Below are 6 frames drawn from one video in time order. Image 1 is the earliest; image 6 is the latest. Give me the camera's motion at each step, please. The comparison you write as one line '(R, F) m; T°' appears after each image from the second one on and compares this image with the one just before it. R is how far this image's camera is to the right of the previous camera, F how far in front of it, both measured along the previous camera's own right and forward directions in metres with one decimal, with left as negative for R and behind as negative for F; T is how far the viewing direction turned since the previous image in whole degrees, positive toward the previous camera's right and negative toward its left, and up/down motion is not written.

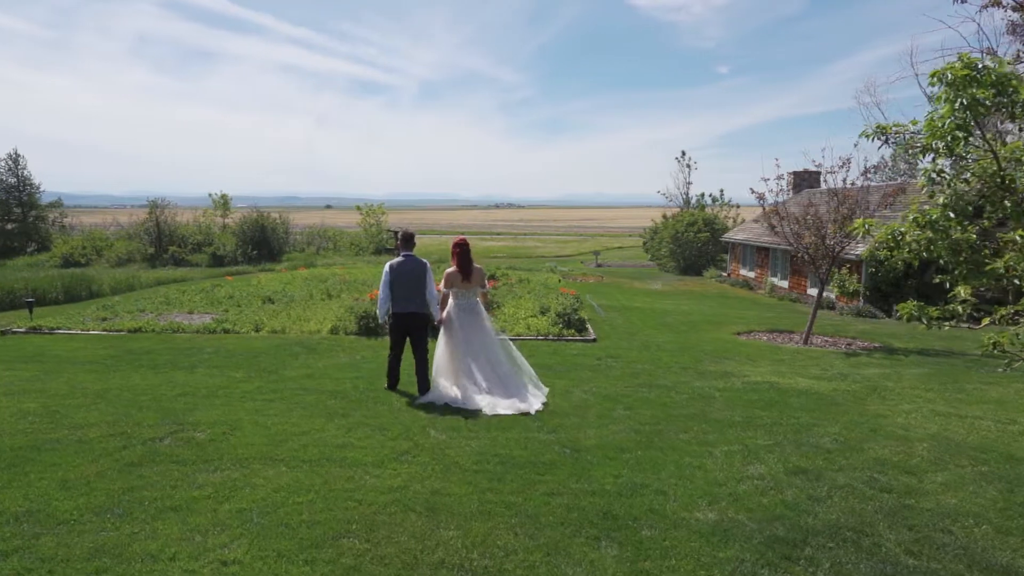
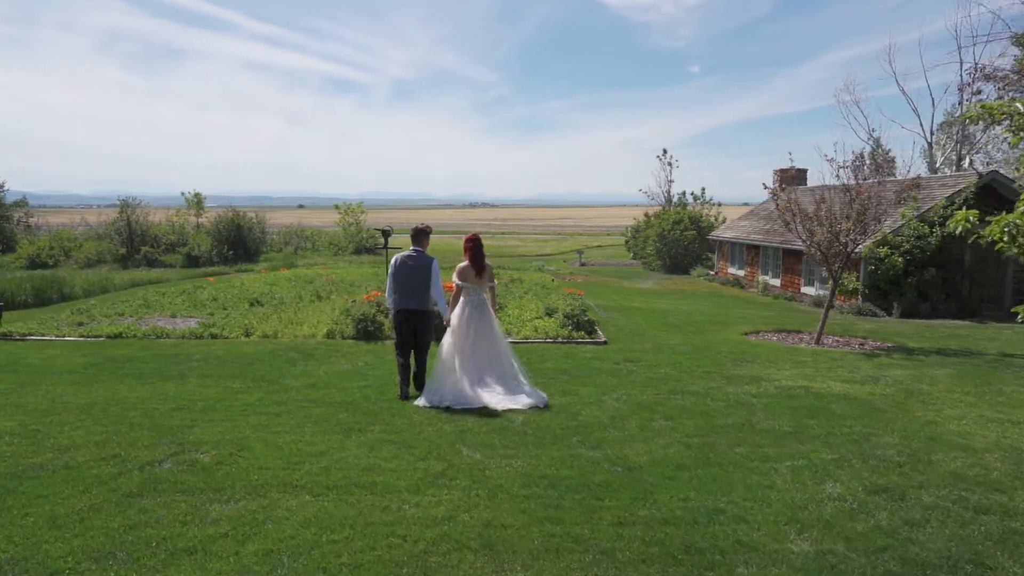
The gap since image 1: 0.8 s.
(-0.5, +0.6) m; +2°
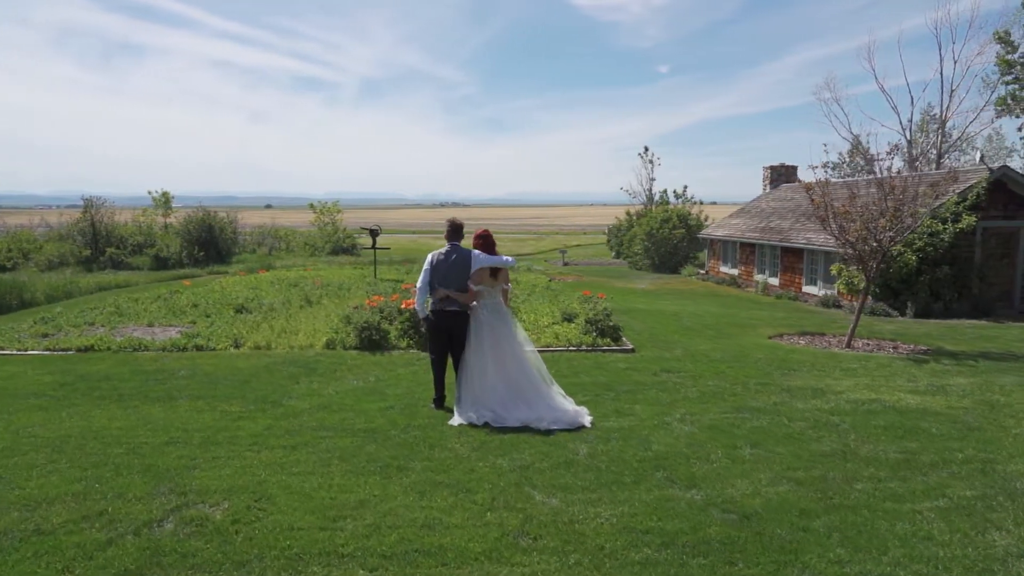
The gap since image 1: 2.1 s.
(-0.7, +1.0) m; +2°
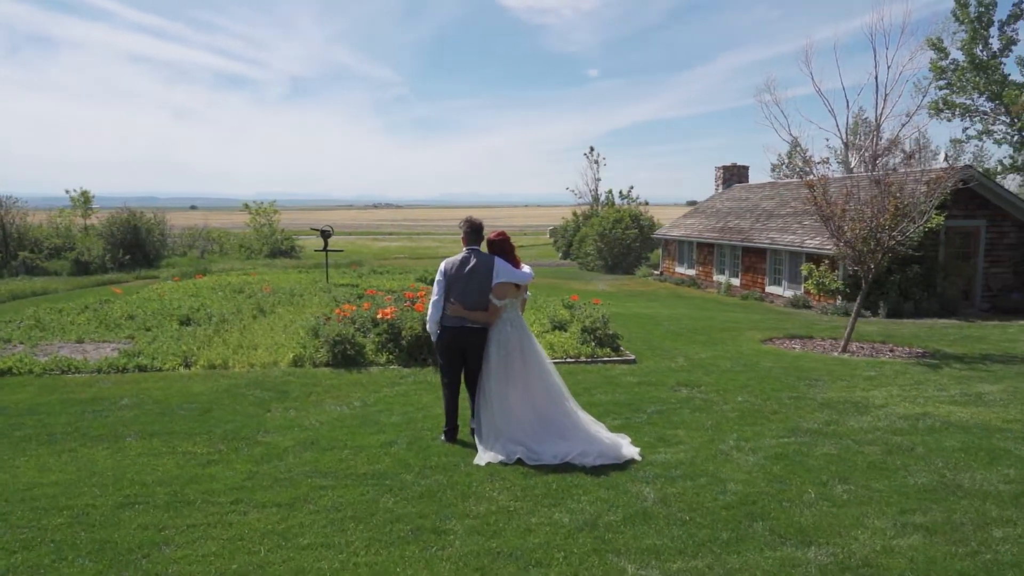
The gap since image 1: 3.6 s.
(-0.7, +1.1) m; +5°
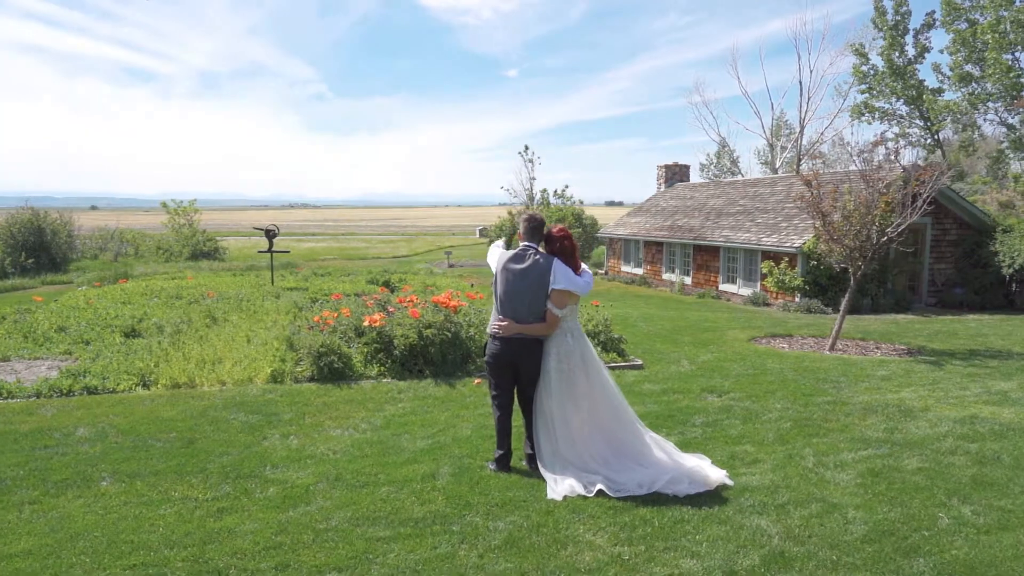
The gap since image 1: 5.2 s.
(-1.0, +0.8) m; +6°
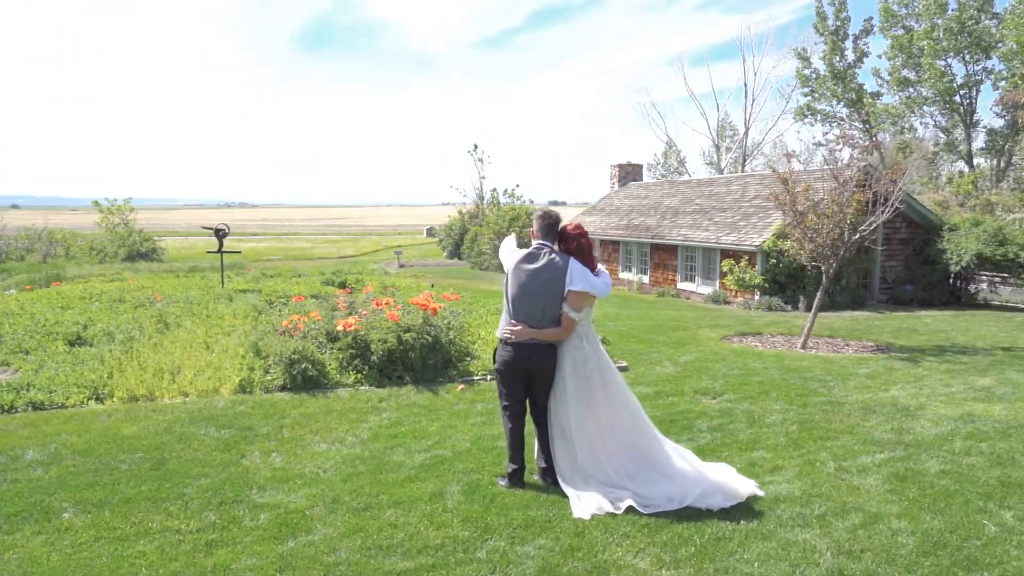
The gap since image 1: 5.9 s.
(-0.4, +0.4) m; +4°
